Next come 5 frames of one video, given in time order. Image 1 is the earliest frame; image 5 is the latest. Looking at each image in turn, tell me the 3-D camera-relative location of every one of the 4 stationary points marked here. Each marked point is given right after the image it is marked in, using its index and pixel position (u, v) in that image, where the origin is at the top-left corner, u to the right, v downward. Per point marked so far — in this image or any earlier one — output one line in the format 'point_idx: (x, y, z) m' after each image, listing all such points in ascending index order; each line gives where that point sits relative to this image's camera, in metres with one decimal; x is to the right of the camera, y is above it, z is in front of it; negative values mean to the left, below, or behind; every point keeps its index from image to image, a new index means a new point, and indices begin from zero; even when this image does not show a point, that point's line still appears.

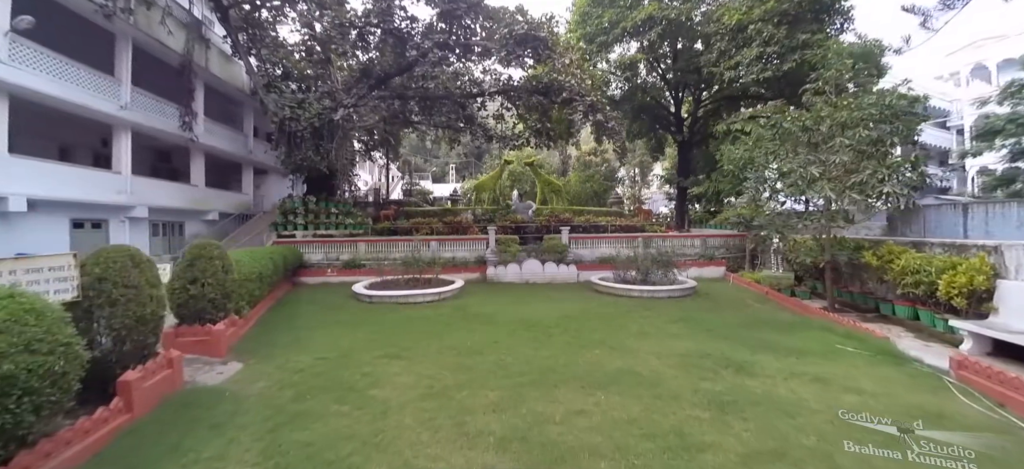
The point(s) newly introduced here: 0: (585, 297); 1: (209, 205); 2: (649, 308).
0: (+1.4, -1.2, +7.9) m
1: (-9.9, +1.0, +13.4) m
2: (+2.3, -1.2, +6.8) m
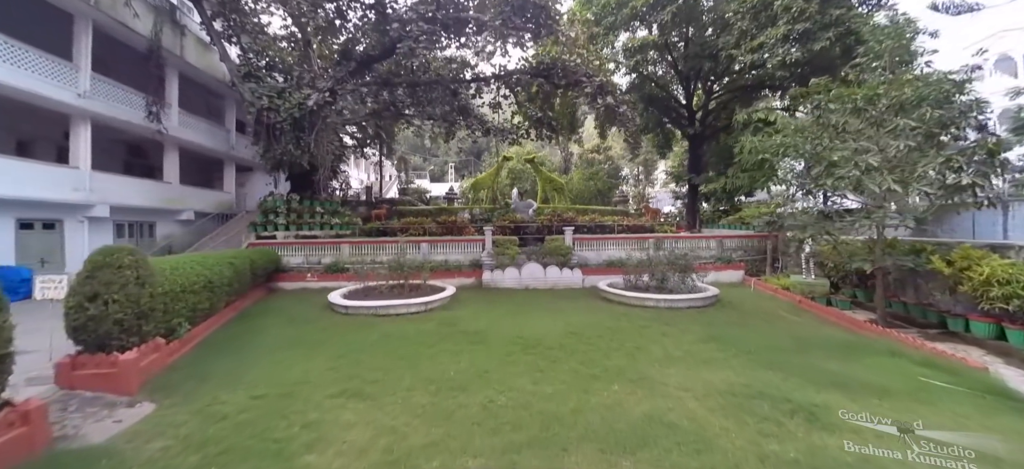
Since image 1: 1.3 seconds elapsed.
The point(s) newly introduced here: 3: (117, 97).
0: (+1.4, -1.2, +6.9) m
1: (-10.0, +0.9, +12.4) m
2: (+2.2, -1.3, +5.8) m
3: (-10.0, +3.5, +10.3) m
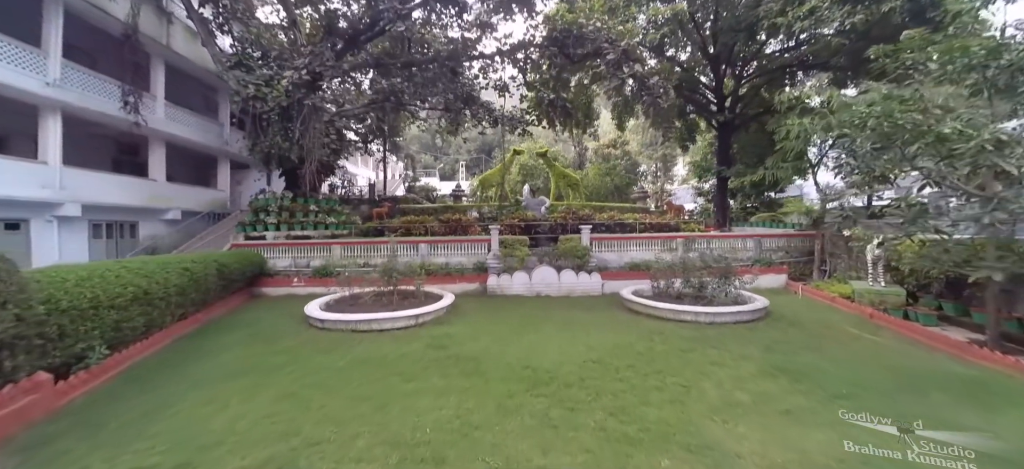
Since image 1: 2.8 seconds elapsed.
0: (+1.5, -1.2, +5.7) m
1: (-9.7, +0.9, +11.6) m
2: (+2.3, -1.3, +4.6) m
3: (-9.8, +3.4, +9.5) m
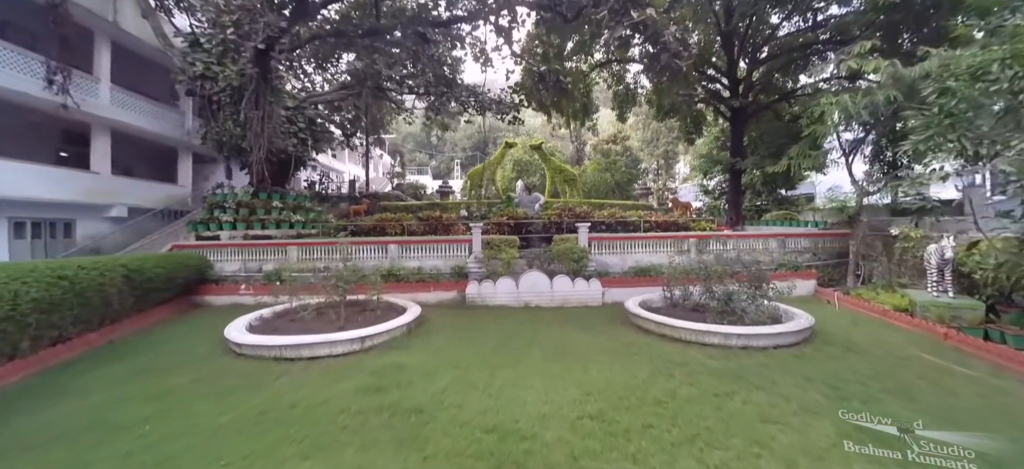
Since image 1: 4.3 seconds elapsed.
0: (+1.2, -1.2, +4.4) m
1: (-10.0, +0.9, +10.3) m
2: (+2.0, -1.2, +3.3) m
3: (-10.0, +3.4, +8.2) m
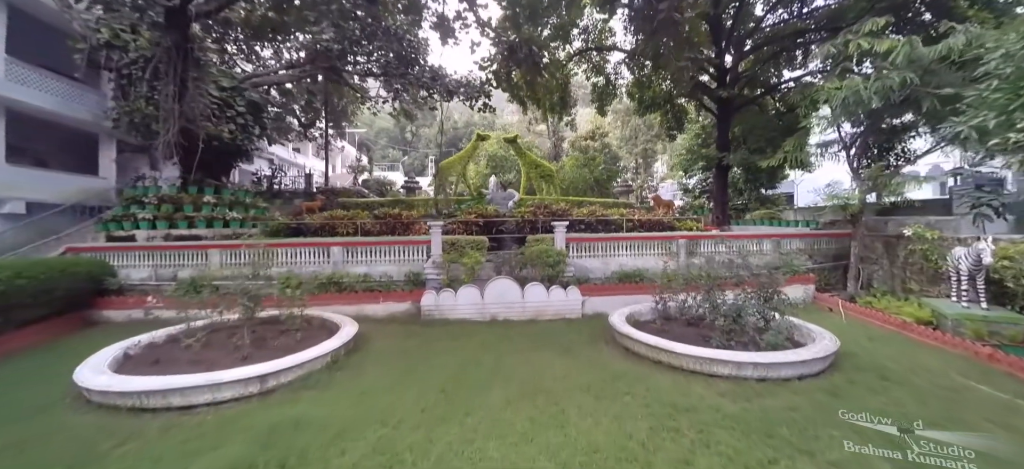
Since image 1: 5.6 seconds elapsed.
0: (+0.8, -1.2, +3.4) m
1: (-10.6, +0.9, +8.7) m
2: (+1.7, -1.2, +2.3) m
3: (-10.6, +3.4, +6.6) m
